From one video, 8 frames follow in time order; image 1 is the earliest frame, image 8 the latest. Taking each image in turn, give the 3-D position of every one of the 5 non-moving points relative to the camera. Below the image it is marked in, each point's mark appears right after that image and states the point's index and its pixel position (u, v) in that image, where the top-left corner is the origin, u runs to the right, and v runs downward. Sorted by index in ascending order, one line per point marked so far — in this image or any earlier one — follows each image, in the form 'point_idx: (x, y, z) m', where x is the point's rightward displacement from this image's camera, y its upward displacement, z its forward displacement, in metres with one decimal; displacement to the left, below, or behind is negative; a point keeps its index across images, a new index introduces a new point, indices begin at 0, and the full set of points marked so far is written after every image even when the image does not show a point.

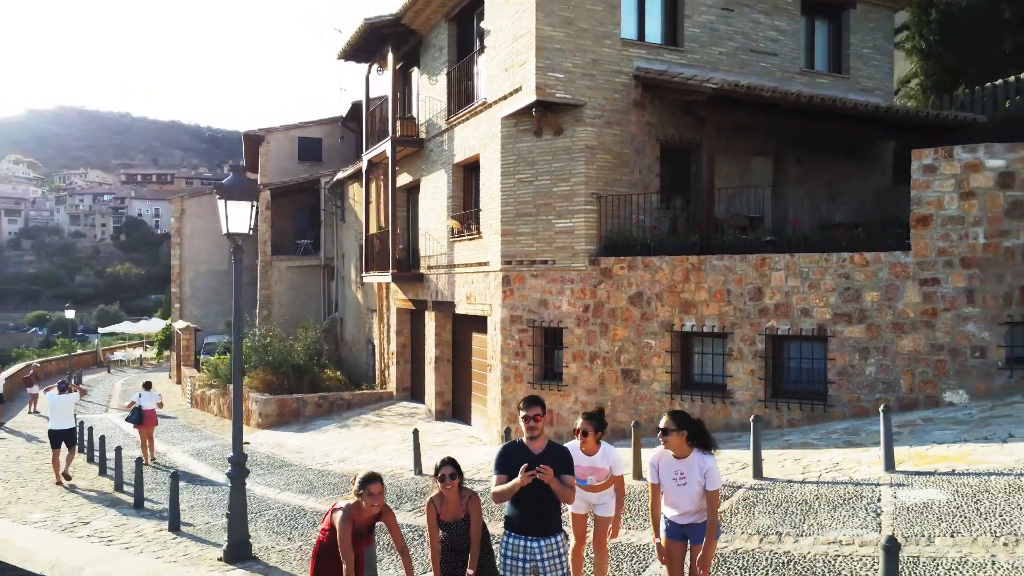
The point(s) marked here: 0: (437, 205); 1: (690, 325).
0: (-1.3, +1.5, +13.8) m
1: (+2.2, -0.4, +9.4) m
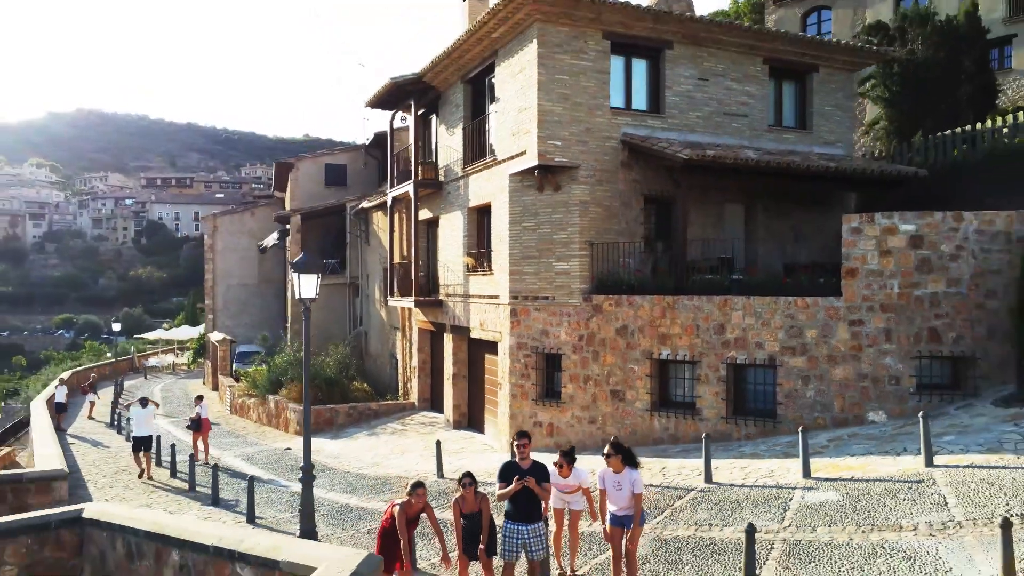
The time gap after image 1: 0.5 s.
0: (-1.1, +0.9, +15.7) m
1: (+2.3, -0.9, +11.3) m
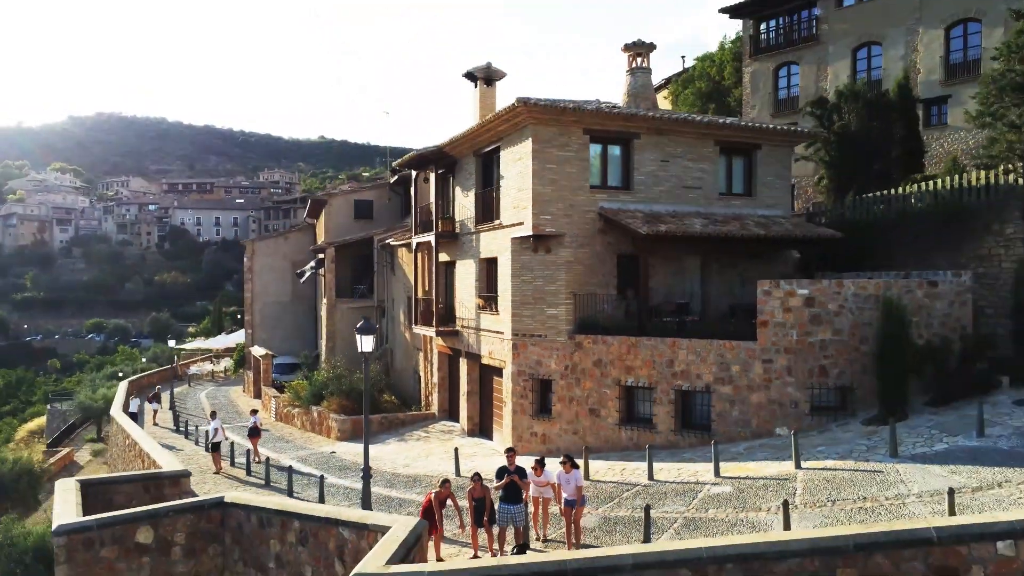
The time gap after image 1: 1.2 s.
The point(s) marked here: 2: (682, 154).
0: (-1.1, +0.1, +19.3) m
1: (+2.3, -1.7, +14.9) m
2: (+3.7, +2.9, +17.1) m
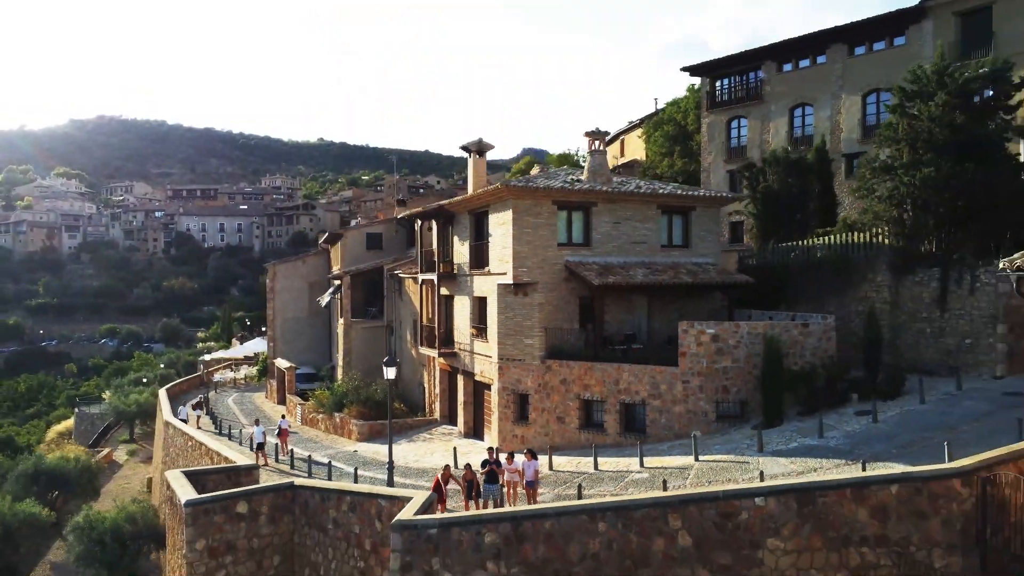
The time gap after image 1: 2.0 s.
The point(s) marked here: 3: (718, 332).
0: (-1.5, -0.8, +24.1) m
1: (+1.9, -2.7, +19.6) m
2: (+3.3, +2.0, +21.9) m
3: (+4.7, -1.0, +18.2) m
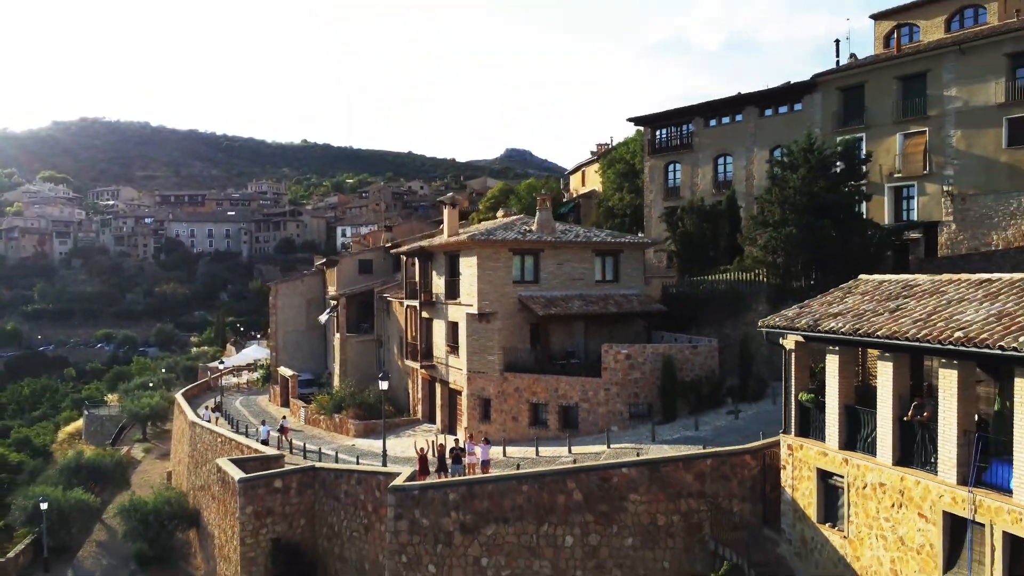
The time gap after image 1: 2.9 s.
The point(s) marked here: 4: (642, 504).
0: (-2.7, -1.8, +30.0) m
1: (+0.8, -3.6, +25.6) m
2: (+2.1, +1.0, +27.9) m
3: (+3.6, -1.9, +24.2) m
4: (+2.7, -4.5, +16.6) m
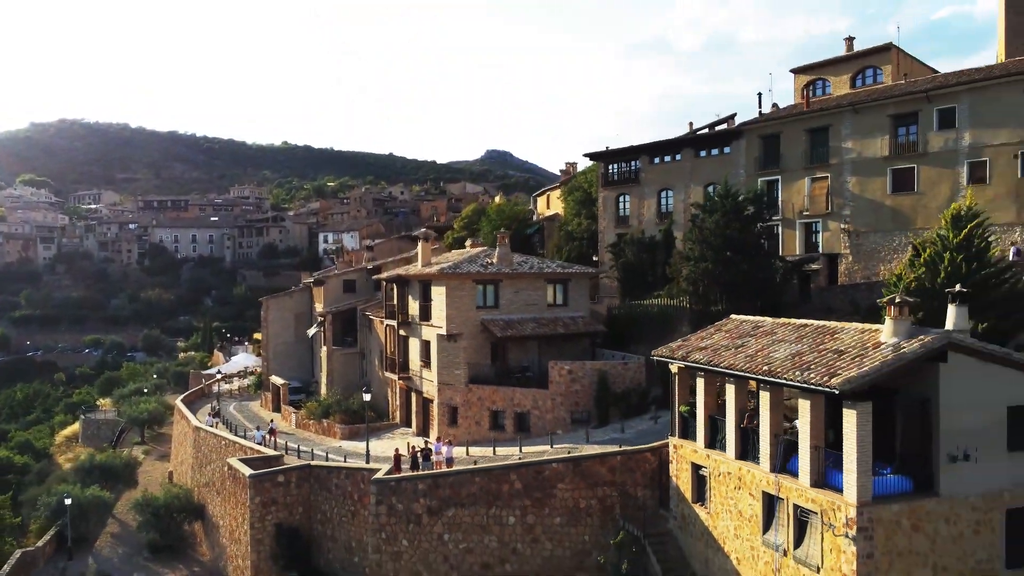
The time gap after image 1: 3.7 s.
0: (-4.2, -2.8, +34.8) m
1: (-0.7, -4.6, +30.5) m
2: (+0.6, 0.0, +32.8) m
3: (+2.2, -2.9, +29.2) m
4: (+1.5, -5.5, +21.5) m
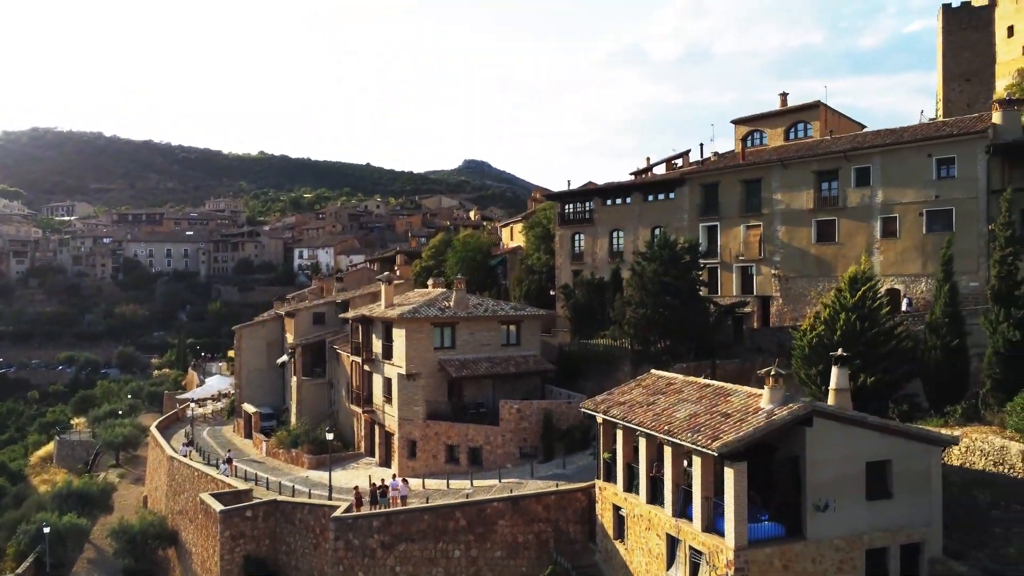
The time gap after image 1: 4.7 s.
0: (-6.3, -4.6, +37.2) m
1: (-2.6, -6.4, +32.9) m
2: (-1.4, -1.8, +35.3) m
3: (+0.3, -4.7, +31.7) m
4: (-0.2, -7.2, +24.0) m
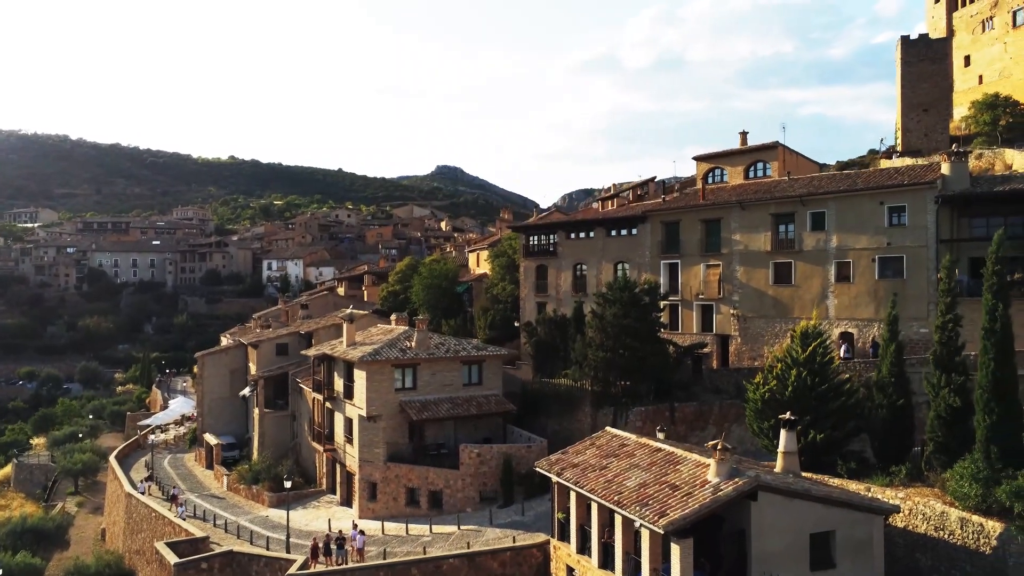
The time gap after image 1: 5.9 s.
0: (-8.0, -6.4, +37.0) m
1: (-4.2, -8.2, +32.9) m
2: (-3.1, -3.6, +35.4) m
3: (-1.3, -6.5, +31.8) m
4: (-1.5, -9.0, +24.0) m
